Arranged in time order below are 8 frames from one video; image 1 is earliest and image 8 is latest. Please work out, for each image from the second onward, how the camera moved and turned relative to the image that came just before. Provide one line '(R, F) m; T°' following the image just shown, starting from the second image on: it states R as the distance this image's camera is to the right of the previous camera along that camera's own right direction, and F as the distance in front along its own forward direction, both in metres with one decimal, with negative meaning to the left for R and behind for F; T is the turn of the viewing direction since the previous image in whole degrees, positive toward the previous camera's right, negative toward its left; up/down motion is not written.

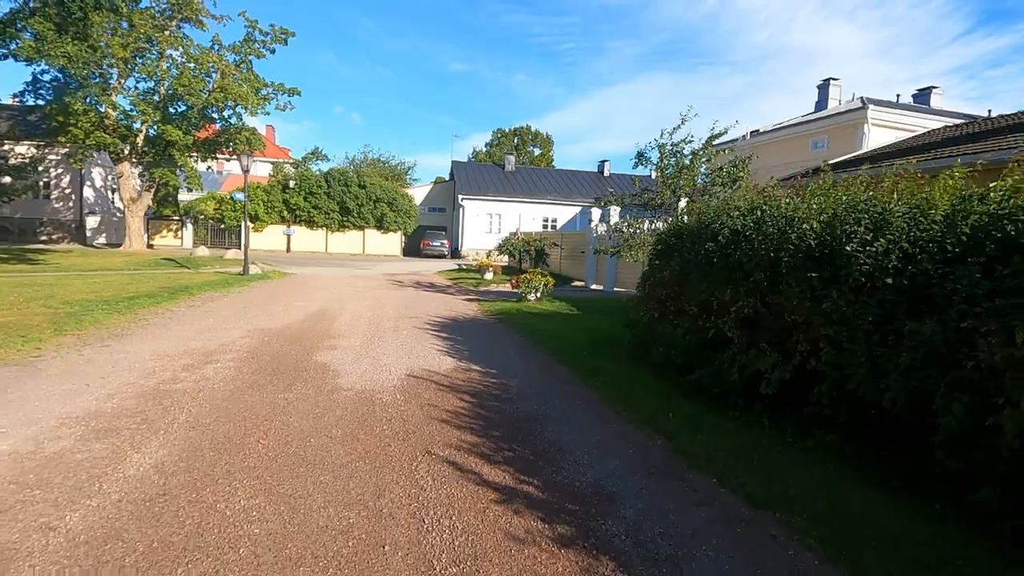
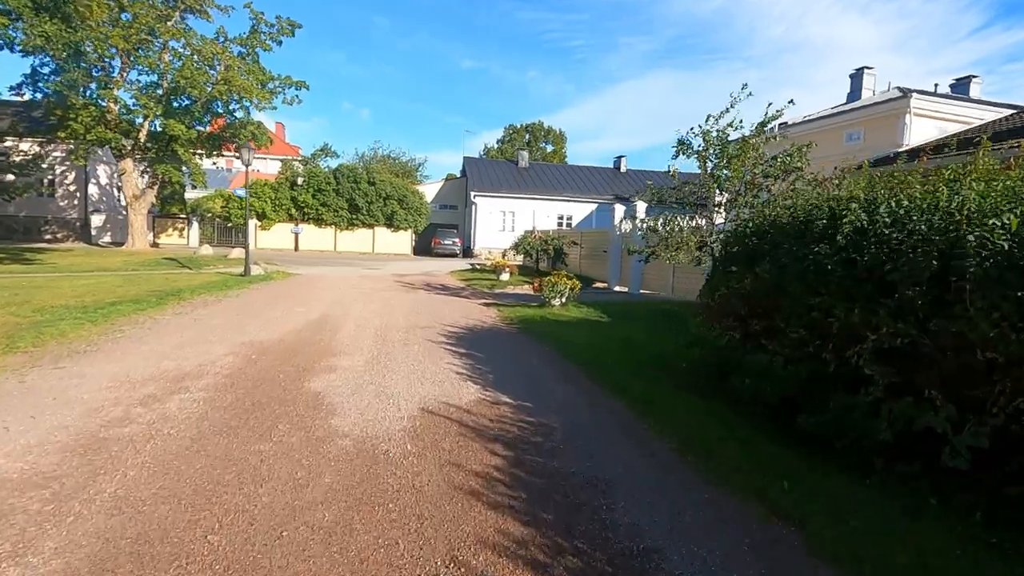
(-0.3, +1.4) m; -1°
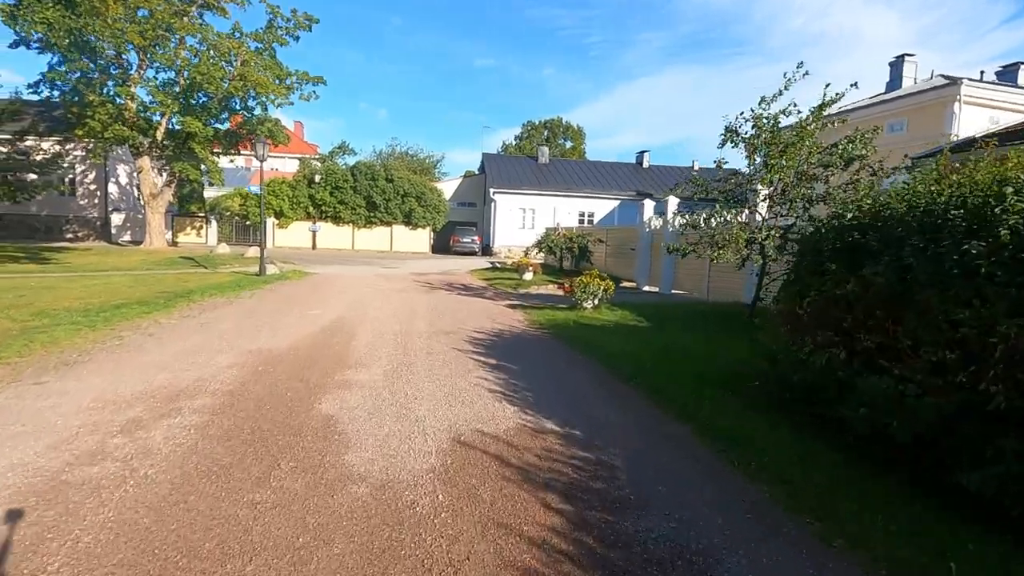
(-0.3, +0.9) m; -2°
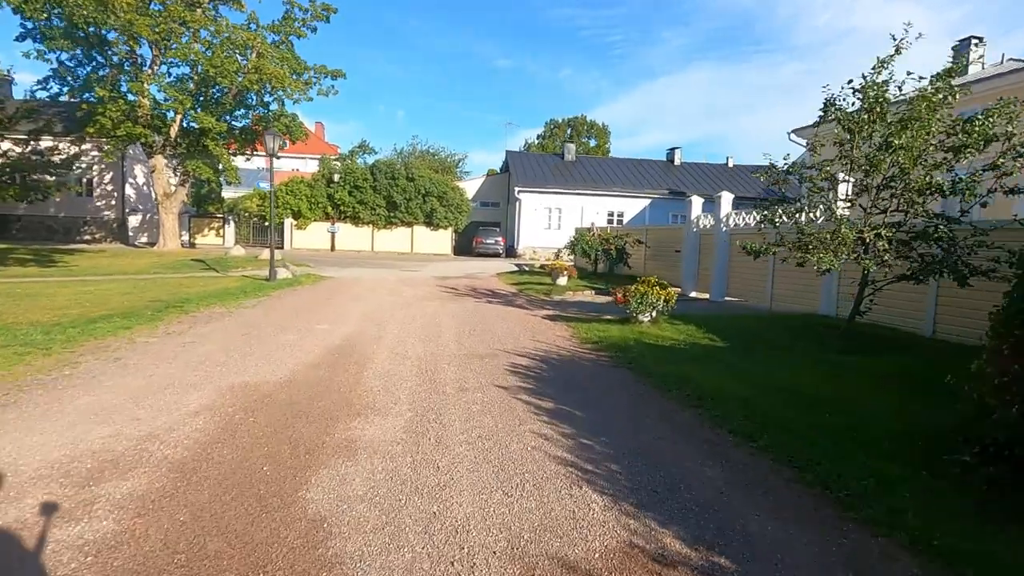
(-0.5, +1.9) m; -2°
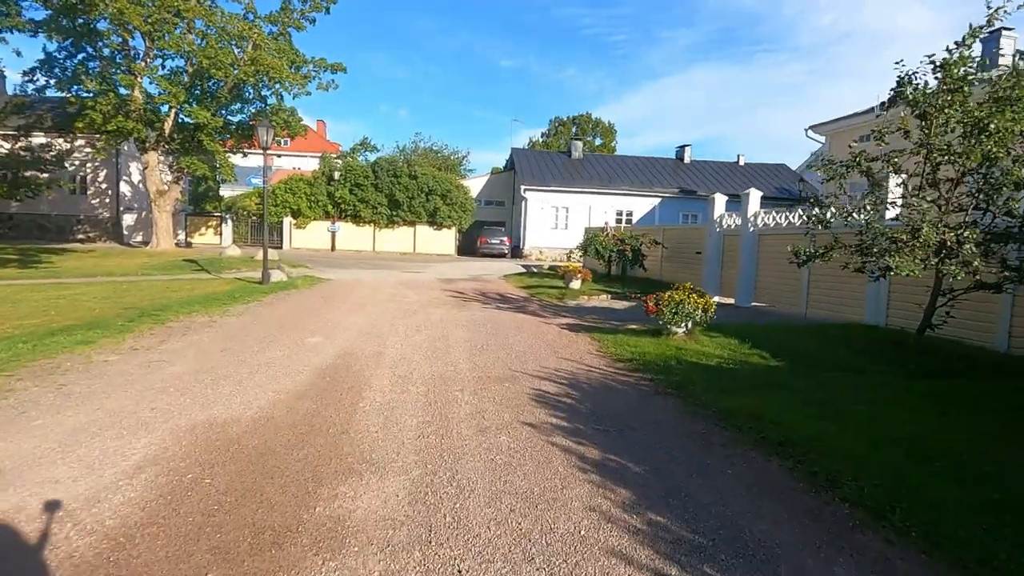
(-0.3, +1.2) m; 0°
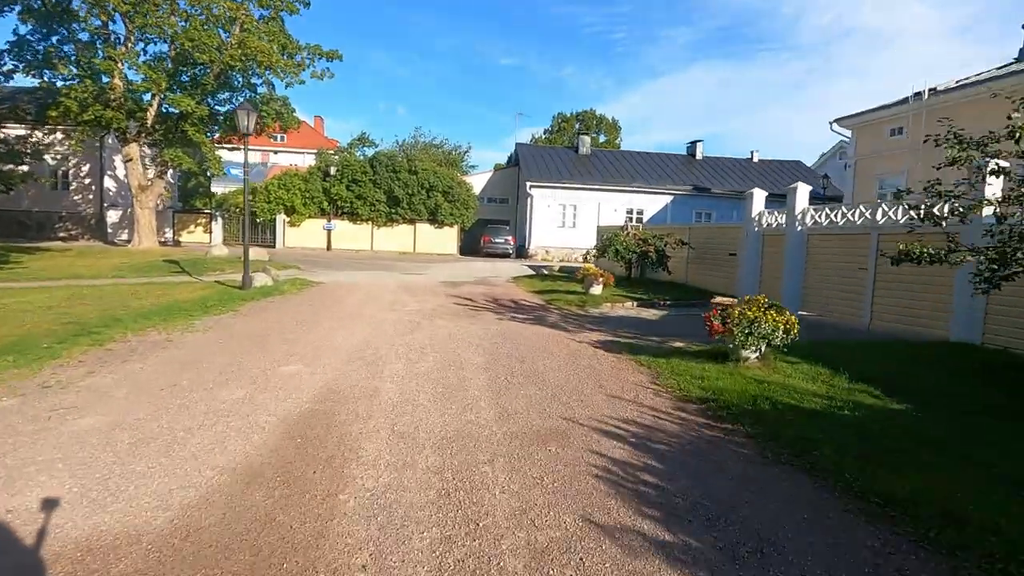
(-0.4, +1.9) m; 0°
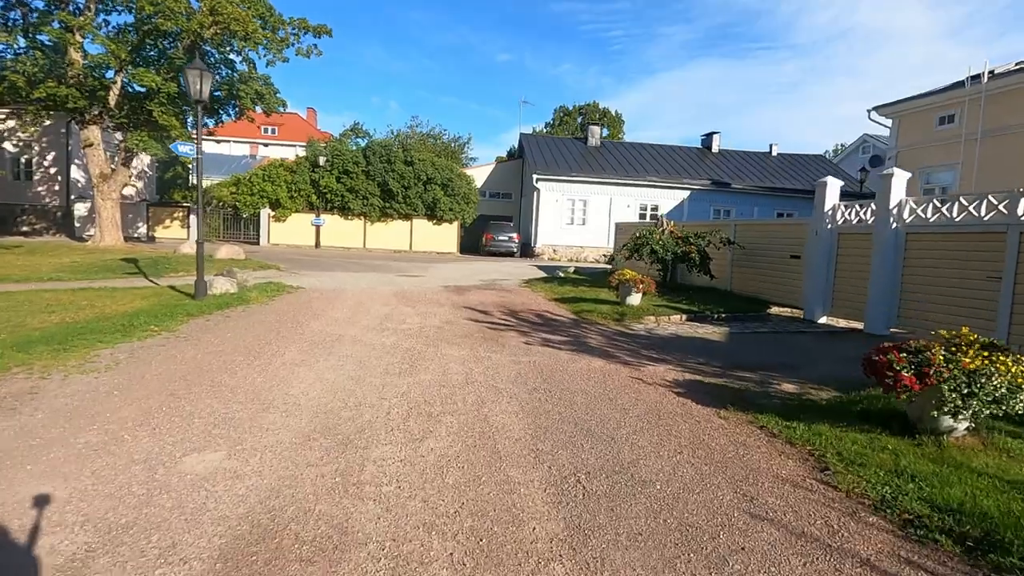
(-0.6, +2.9) m; +1°
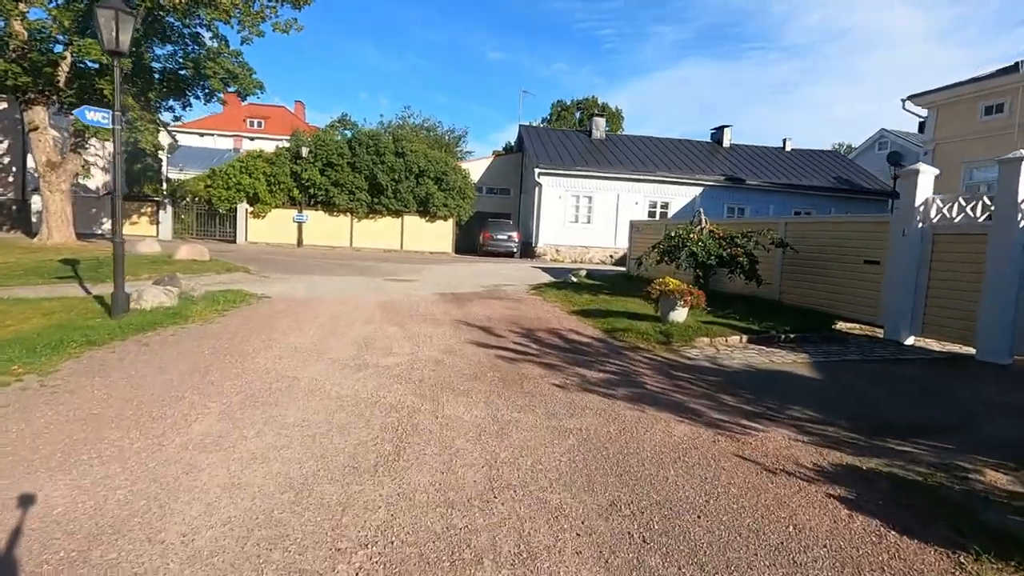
(-0.4, +2.6) m; +1°
